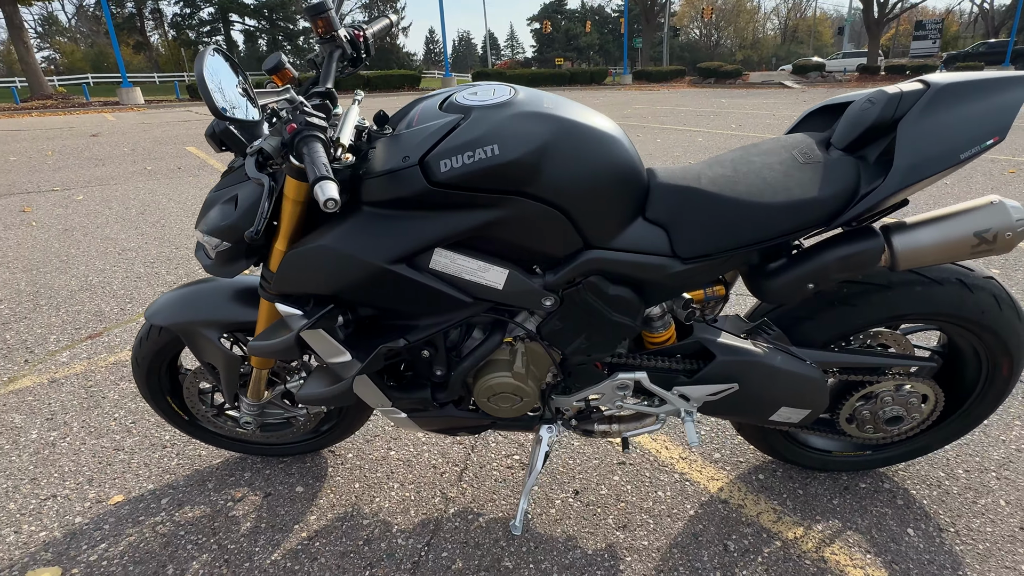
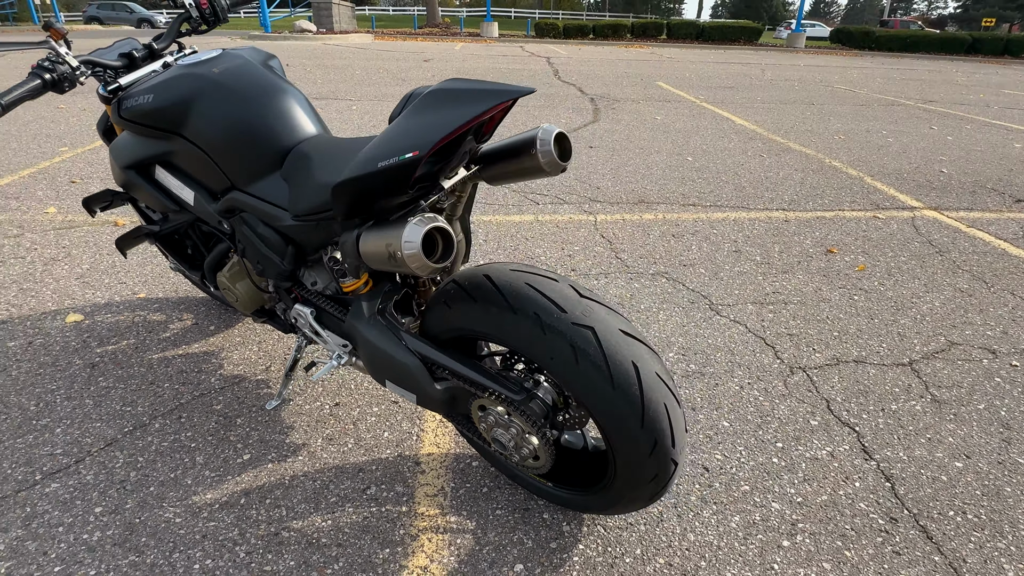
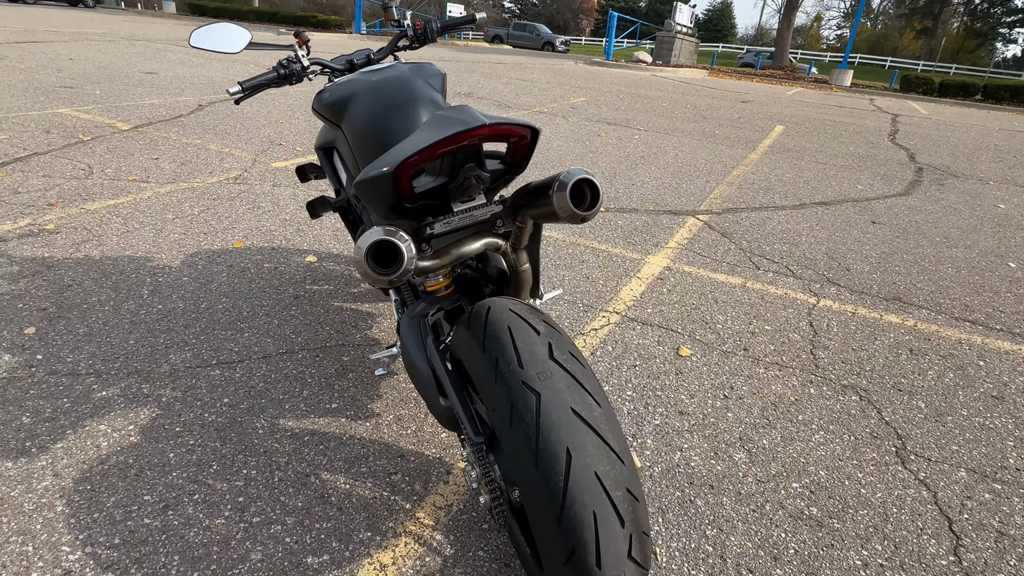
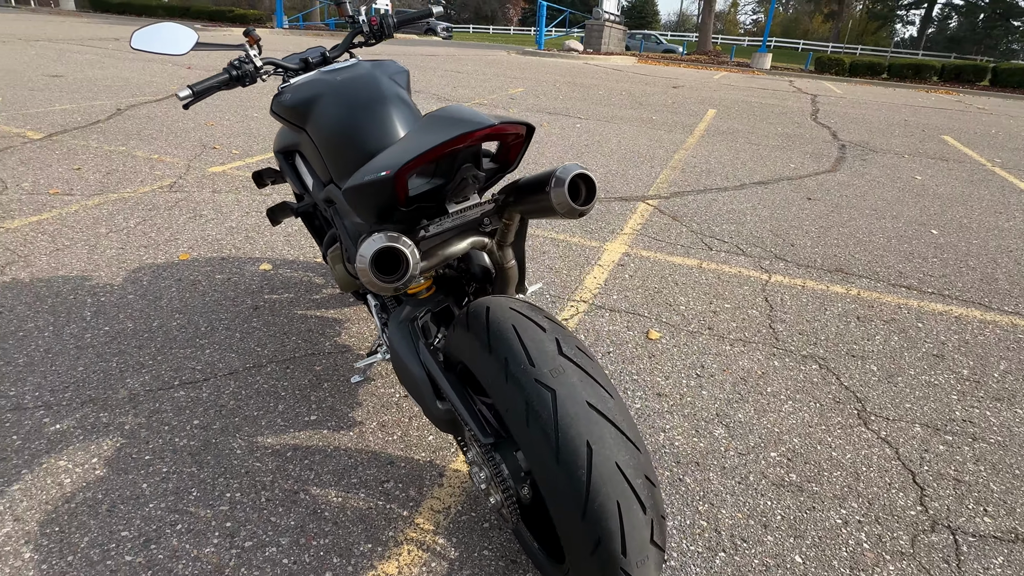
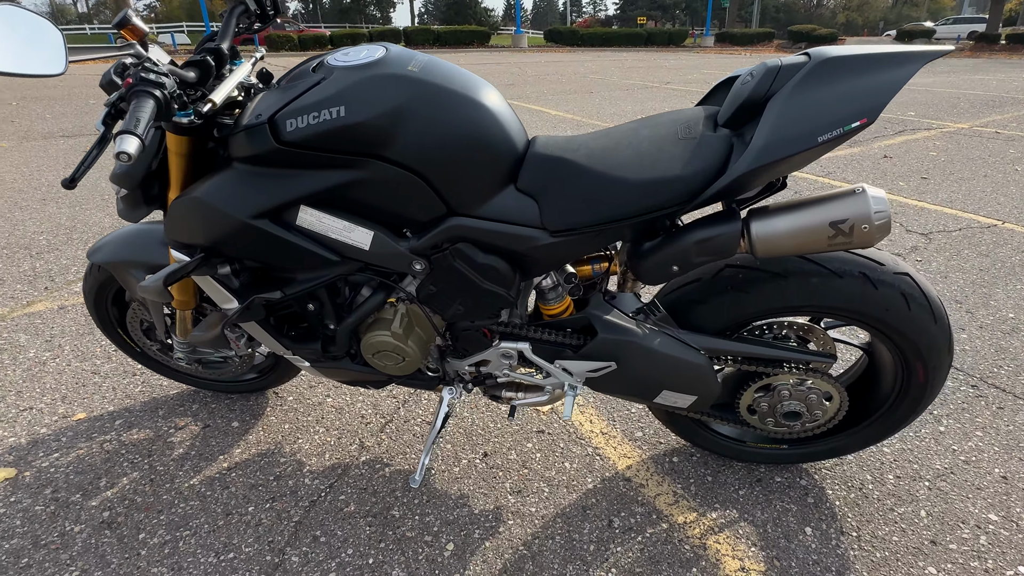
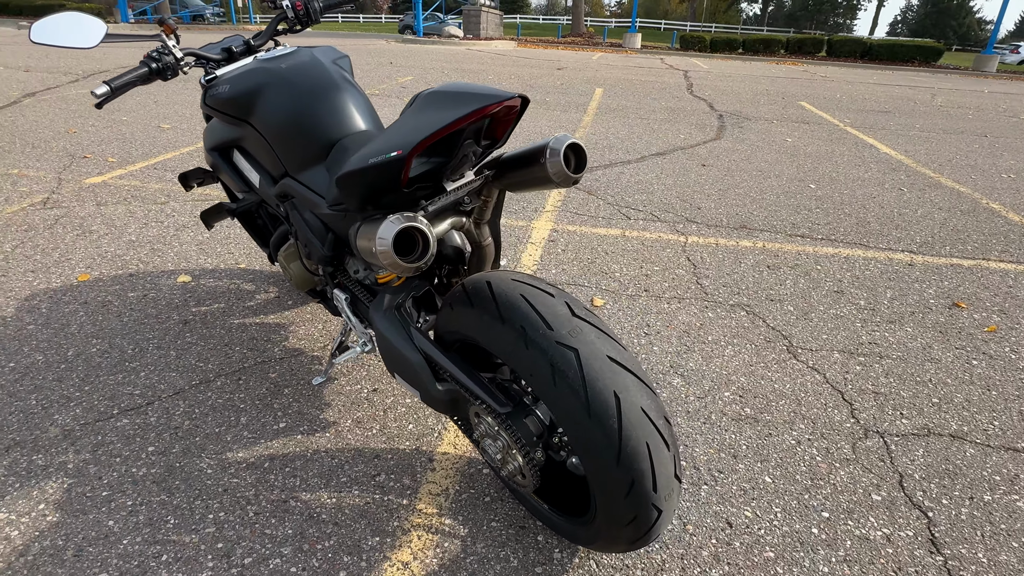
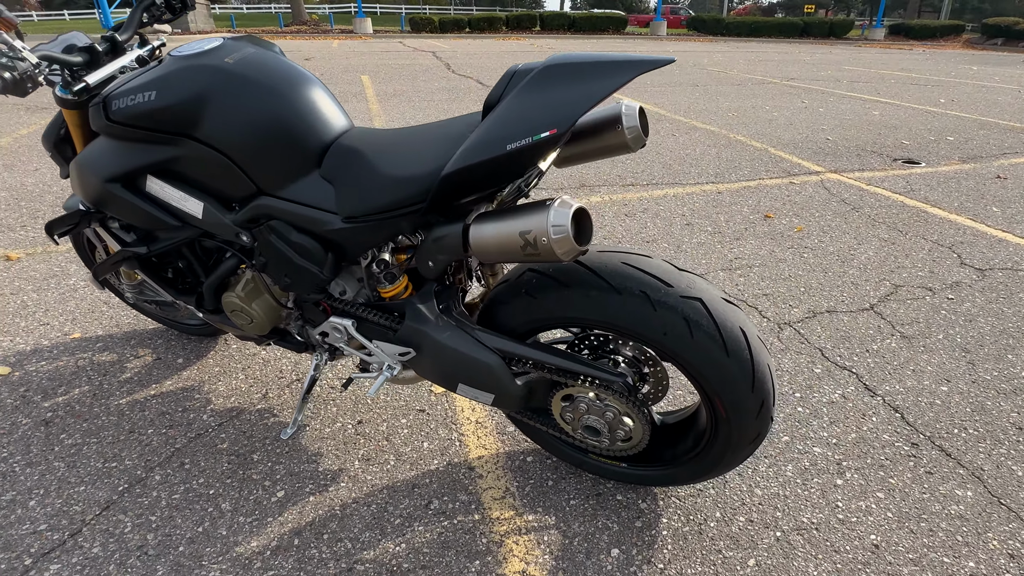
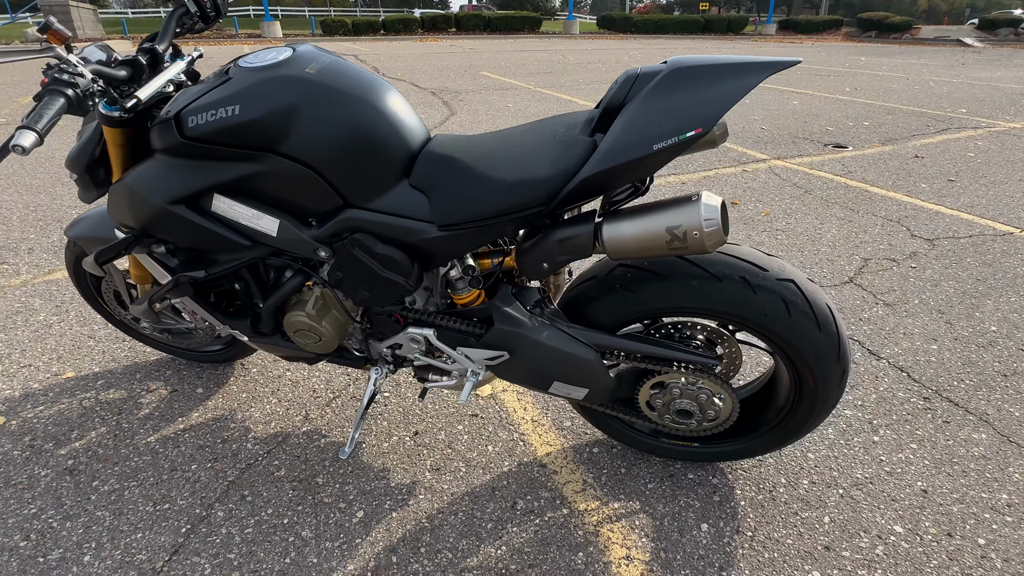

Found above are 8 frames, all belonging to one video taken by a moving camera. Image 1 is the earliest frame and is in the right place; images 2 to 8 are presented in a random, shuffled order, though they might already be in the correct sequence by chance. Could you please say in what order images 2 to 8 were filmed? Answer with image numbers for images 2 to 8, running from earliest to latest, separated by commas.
5, 8, 7, 2, 6, 4, 3
